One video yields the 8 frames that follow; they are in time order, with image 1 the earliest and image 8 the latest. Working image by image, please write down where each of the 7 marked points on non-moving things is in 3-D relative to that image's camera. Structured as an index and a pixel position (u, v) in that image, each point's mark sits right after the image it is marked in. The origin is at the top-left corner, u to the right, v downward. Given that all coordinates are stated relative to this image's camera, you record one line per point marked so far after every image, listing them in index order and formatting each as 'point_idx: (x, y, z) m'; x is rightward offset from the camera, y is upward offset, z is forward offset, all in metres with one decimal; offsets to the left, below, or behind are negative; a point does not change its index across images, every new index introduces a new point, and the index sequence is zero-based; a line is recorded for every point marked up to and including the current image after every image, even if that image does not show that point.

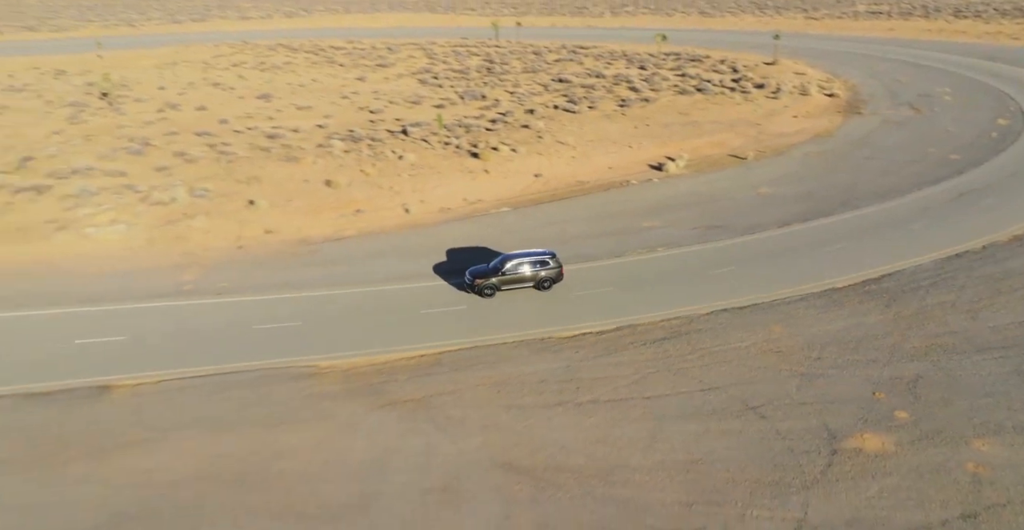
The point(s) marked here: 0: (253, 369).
0: (-6.0, -2.3, +15.5) m
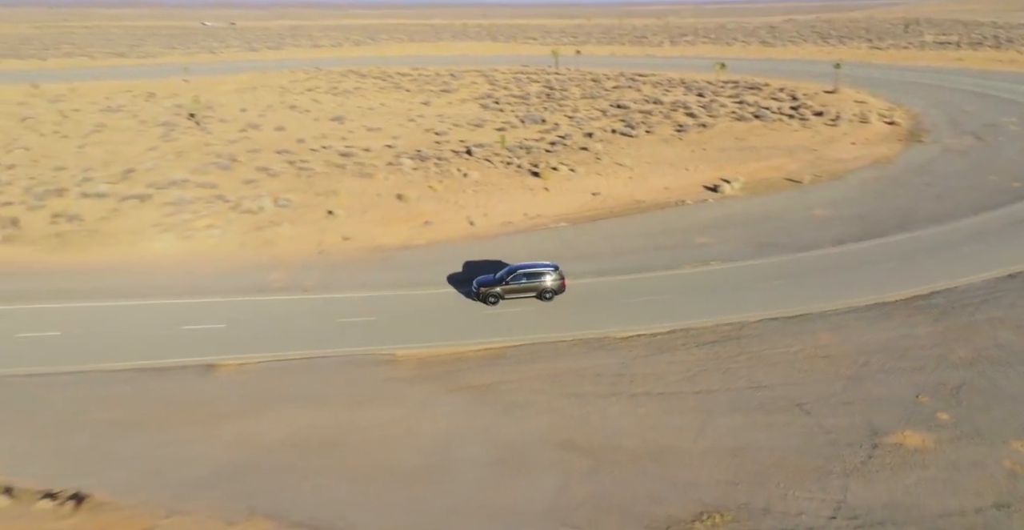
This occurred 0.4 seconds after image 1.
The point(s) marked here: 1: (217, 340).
0: (-4.5, -2.2, +17.3) m
1: (-8.1, -2.0, +18.3) m
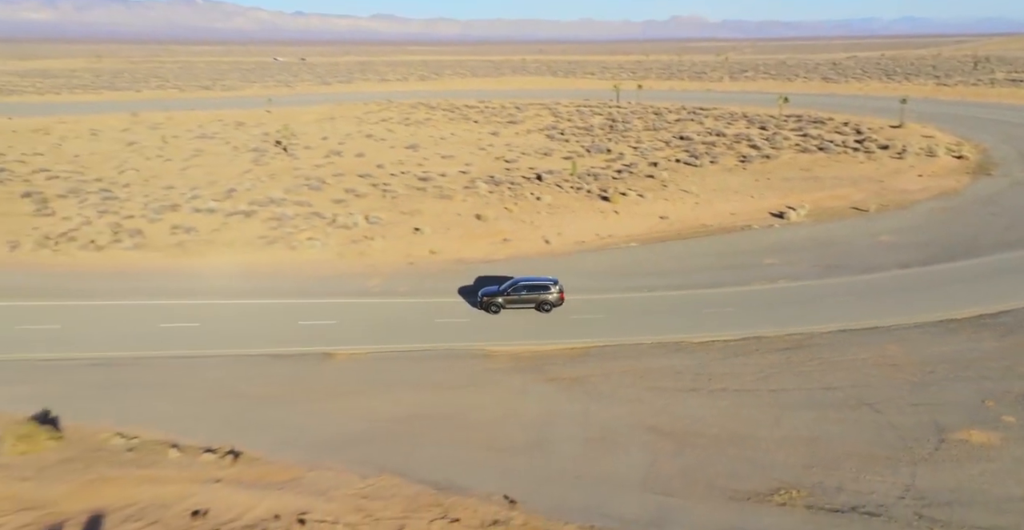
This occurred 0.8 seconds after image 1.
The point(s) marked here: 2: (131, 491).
0: (-2.1, -2.3, +19.2) m
1: (-5.6, -2.1, +20.5) m
2: (-7.4, -4.4, +12.6) m
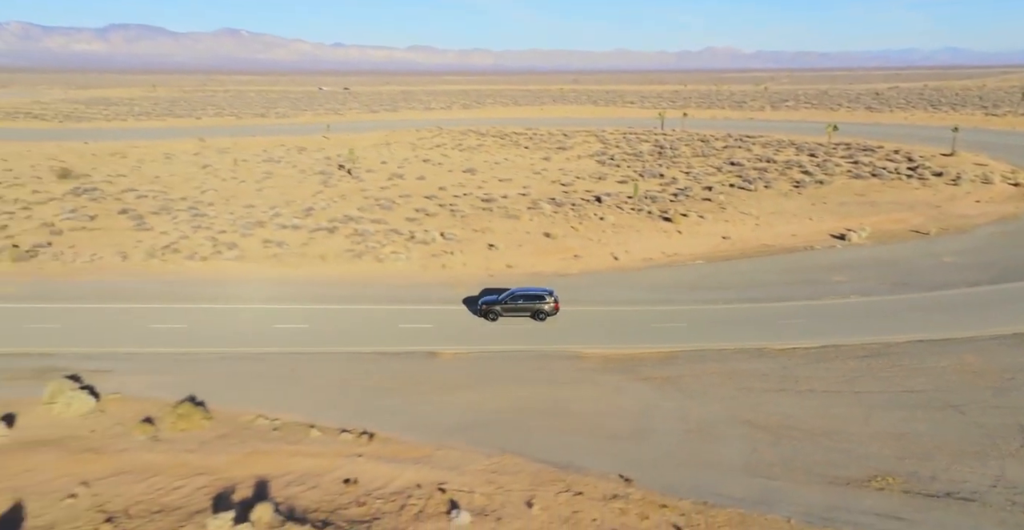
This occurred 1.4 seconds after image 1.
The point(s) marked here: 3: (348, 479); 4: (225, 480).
0: (+0.7, -2.6, +20.7) m
1: (-2.7, -2.3, +22.1) m
2: (-5.0, -4.3, +14.3) m
3: (-3.4, -4.4, +13.6) m
4: (-6.0, -4.5, +13.5) m
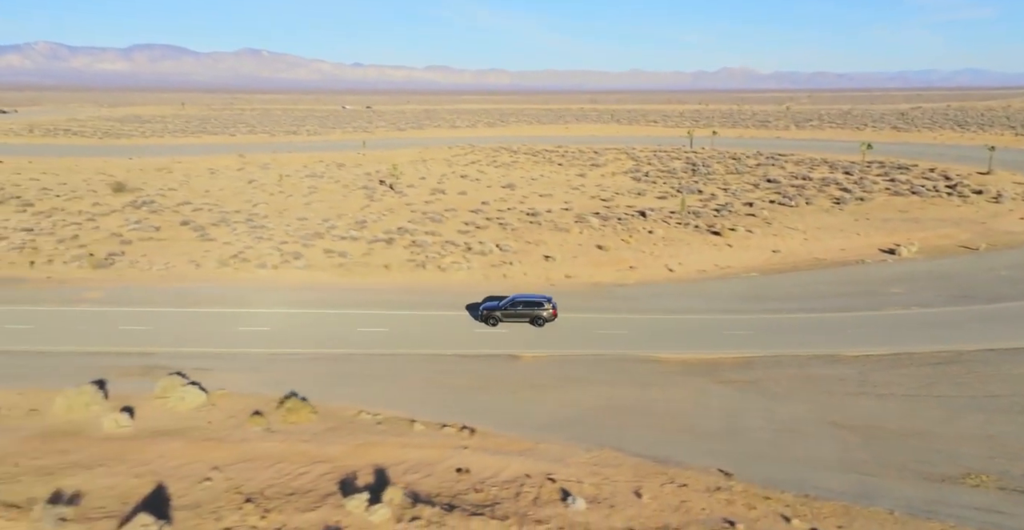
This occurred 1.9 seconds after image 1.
0: (+3.2, -2.8, +21.4) m
1: (-0.2, -2.6, +22.9) m
2: (-2.7, -4.3, +15.1) m
3: (-1.1, -4.5, +14.4) m
4: (-3.7, -4.5, +14.3) m
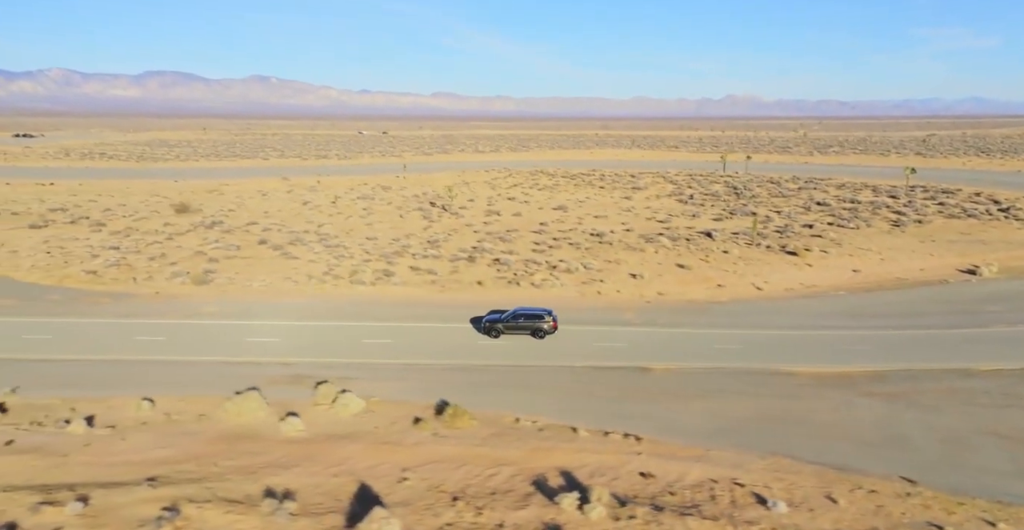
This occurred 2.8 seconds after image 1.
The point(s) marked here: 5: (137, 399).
0: (+7.5, -3.3, +21.7) m
1: (+4.1, -3.1, +23.3) m
2: (+1.4, -4.6, +15.5) m
3: (+2.9, -4.7, +14.7) m
4: (+0.4, -4.7, +14.7) m
5: (-10.8, -3.9, +18.9) m
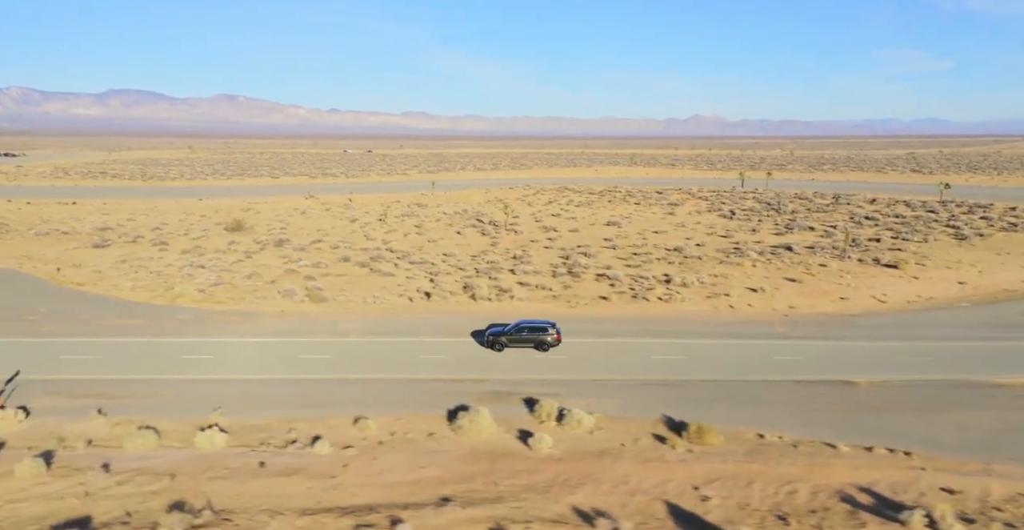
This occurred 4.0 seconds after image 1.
0: (+13.8, -3.7, +21.4) m
1: (+10.4, -3.5, +23.0) m
2: (+7.9, -4.8, +15.0) m
3: (+9.4, -4.9, +14.3) m
4: (+6.8, -4.9, +14.3) m
5: (-4.4, -4.3, +18.2) m
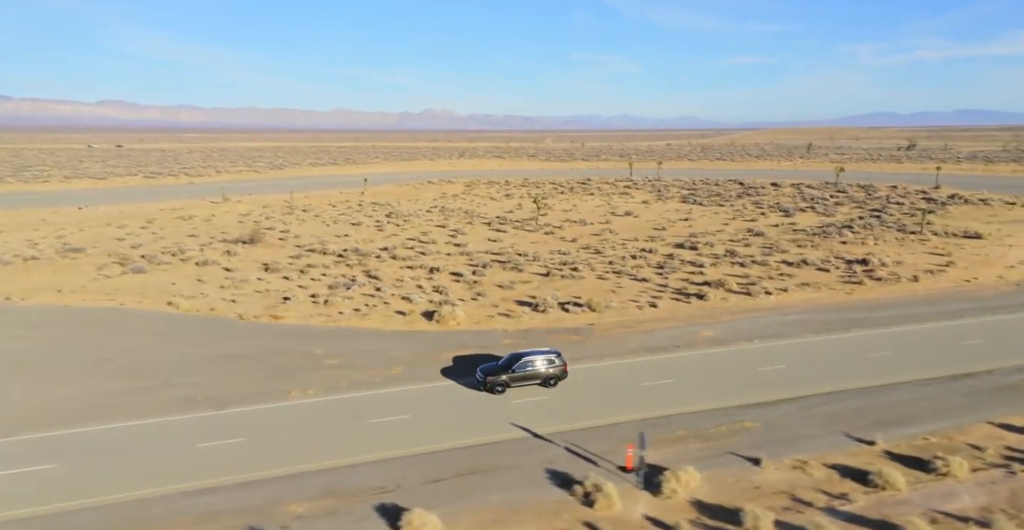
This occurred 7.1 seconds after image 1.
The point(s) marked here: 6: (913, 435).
0: (+29.2, -2.4, +25.1) m
1: (+25.4, -2.4, +25.7) m
2: (+25.3, -3.8, +17.4) m
3: (+27.0, -3.8, +17.1) m
4: (+24.6, -4.0, +16.3) m
5: (+12.7, -4.1, +17.0) m
6: (+10.1, -4.2, +16.4) m
